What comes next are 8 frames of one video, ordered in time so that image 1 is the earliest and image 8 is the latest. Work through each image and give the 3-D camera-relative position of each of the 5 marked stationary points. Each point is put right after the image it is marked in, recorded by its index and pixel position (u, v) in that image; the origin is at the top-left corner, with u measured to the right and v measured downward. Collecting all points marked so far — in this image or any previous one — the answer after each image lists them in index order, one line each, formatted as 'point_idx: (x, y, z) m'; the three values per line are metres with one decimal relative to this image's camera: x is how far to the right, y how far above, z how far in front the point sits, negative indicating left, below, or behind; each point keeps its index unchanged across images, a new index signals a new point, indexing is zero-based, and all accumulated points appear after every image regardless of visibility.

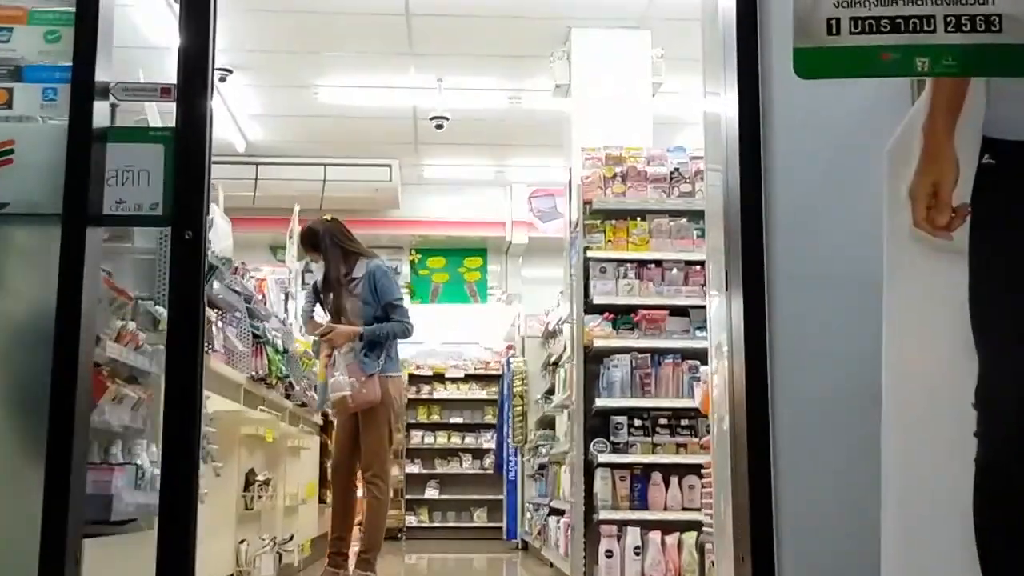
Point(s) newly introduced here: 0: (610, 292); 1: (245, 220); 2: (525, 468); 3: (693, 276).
0: (+0.4, 0.0, +4.4) m
1: (-2.4, +0.6, +10.5) m
2: (+0.1, -1.4, +8.8) m
3: (+0.7, 0.0, +4.4) m
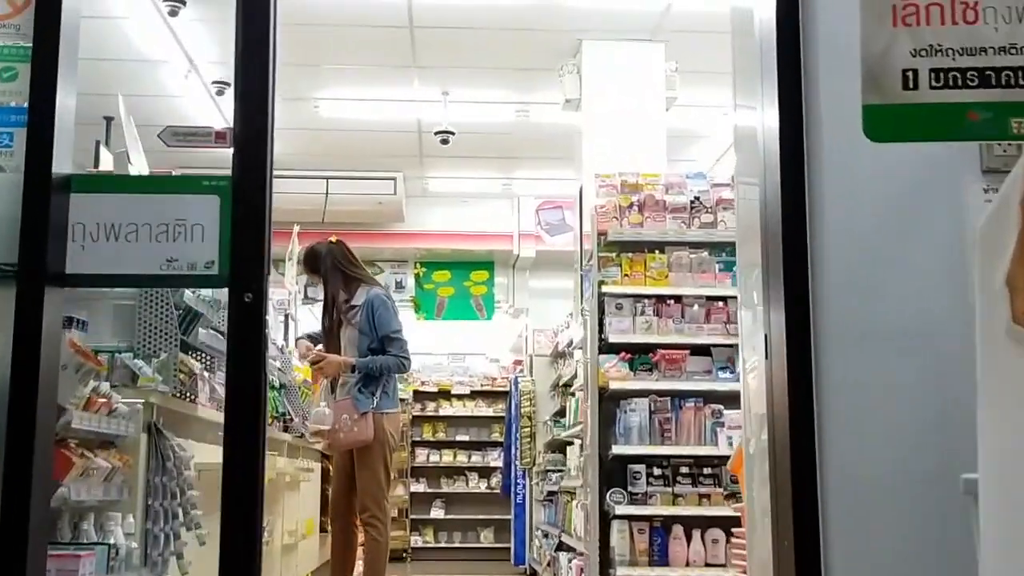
0: (+0.4, -0.2, +4.2) m
1: (-2.4, +0.5, +10.2) m
2: (+0.2, -1.5, +8.6) m
3: (+0.7, -0.1, +4.1) m
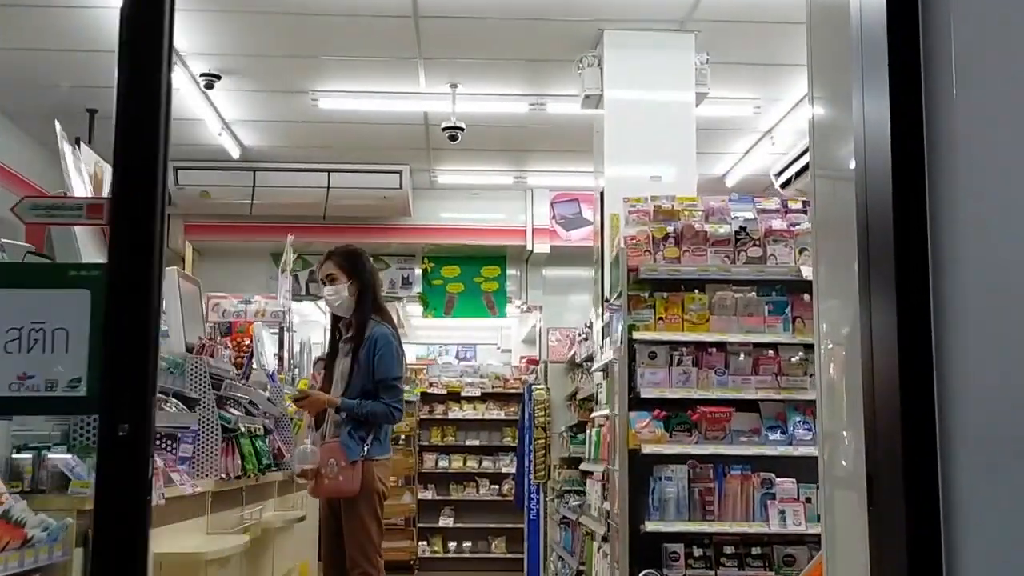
0: (+0.5, -0.3, +3.6) m
1: (-2.3, +0.5, +9.7) m
2: (+0.3, -1.5, +8.0) m
3: (+0.8, -0.2, +3.5) m
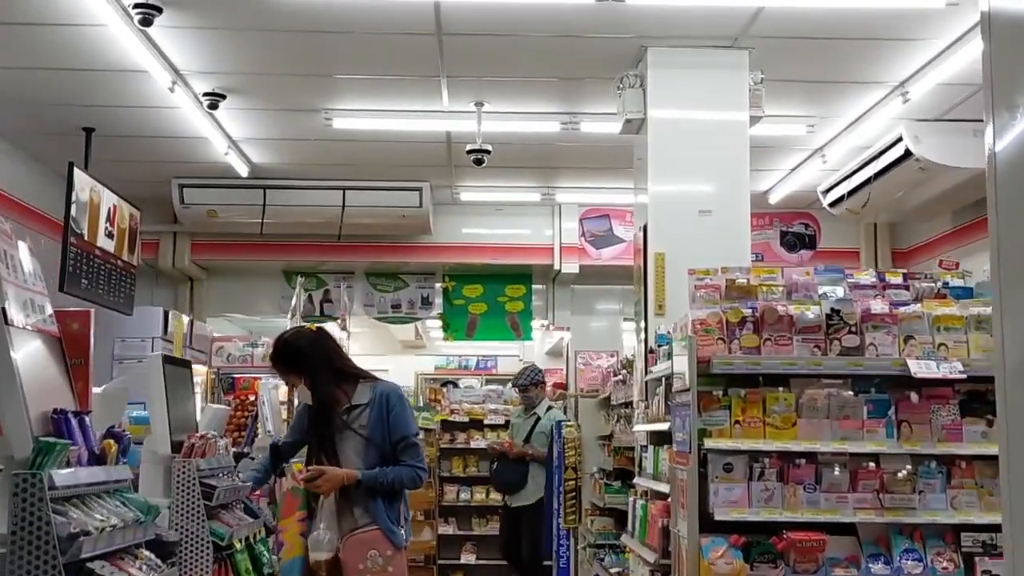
0: (+0.6, -0.6, +3.0) m
1: (-2.0, +0.3, +9.1) m
2: (+0.4, -1.7, +7.5) m
3: (+0.9, -0.5, +2.9) m
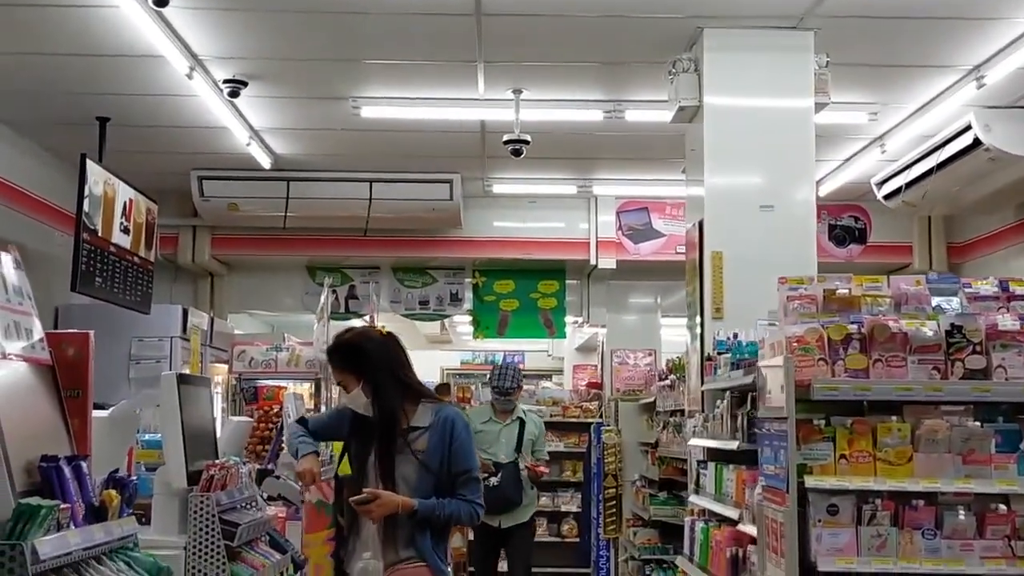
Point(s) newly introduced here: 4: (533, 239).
0: (+0.7, -0.6, +2.6) m
1: (-1.8, +0.4, +8.7) m
2: (+0.7, -1.7, +7.1) m
3: (+1.0, -0.5, +2.5) m
4: (+0.2, +0.4, +8.8) m
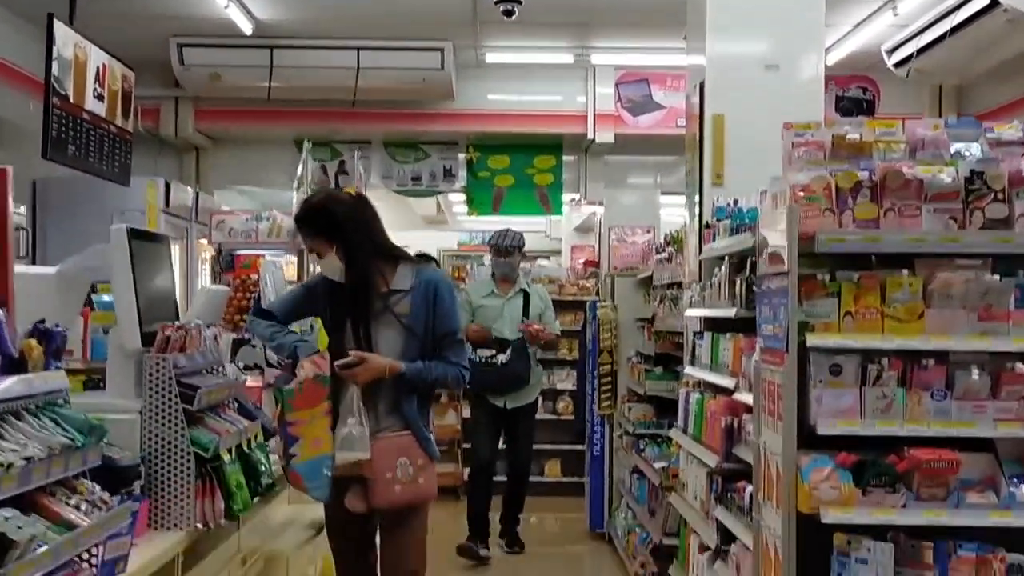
0: (+0.7, -0.3, +2.4) m
1: (-1.8, +1.3, +8.4) m
2: (+0.6, -0.9, +7.0) m
3: (+1.0, -0.2, +2.3) m
4: (+0.1, +1.3, +8.5) m
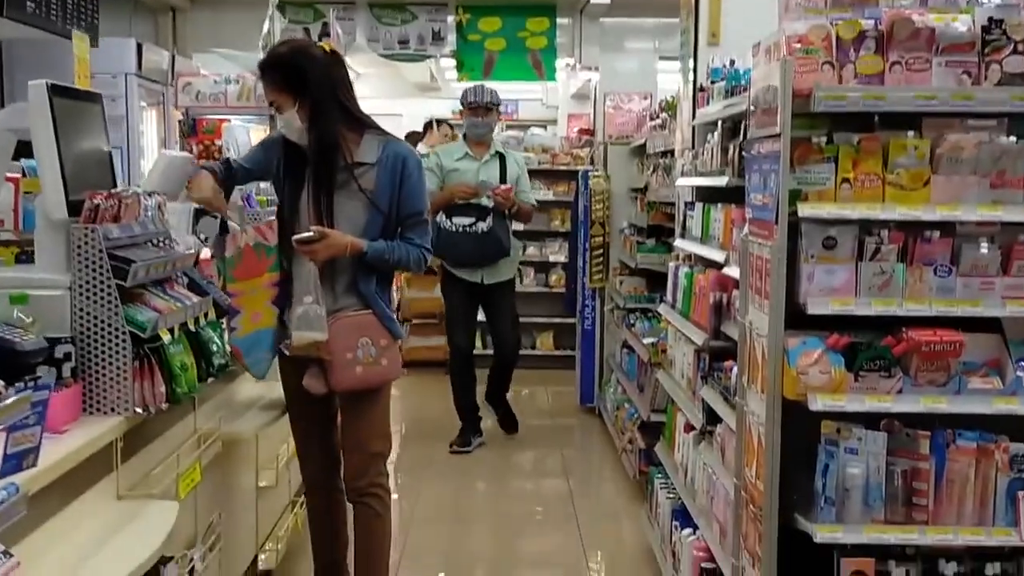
0: (+0.6, 0.0, +2.2) m
1: (-1.9, +2.2, +8.0) m
2: (+0.6, -0.2, +6.8) m
3: (+0.9, +0.1, +2.1) m
4: (+0.1, +2.2, +8.1) m
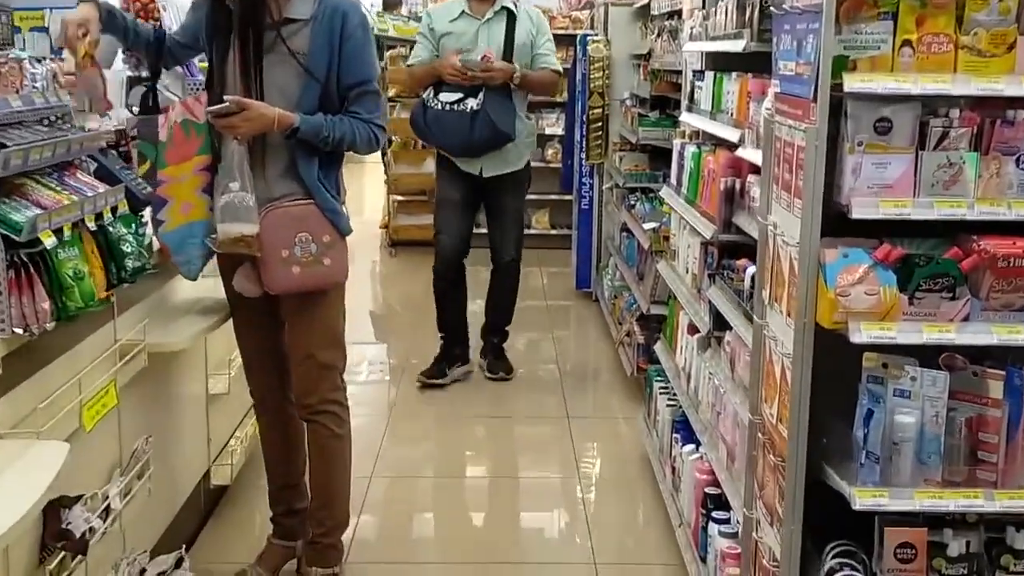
0: (+0.6, +0.1, +1.7) m
1: (-1.9, +3.0, +7.3) m
2: (+0.5, +0.5, +6.3) m
3: (+0.9, +0.2, +1.6) m
4: (0.0, +3.0, +7.3) m
